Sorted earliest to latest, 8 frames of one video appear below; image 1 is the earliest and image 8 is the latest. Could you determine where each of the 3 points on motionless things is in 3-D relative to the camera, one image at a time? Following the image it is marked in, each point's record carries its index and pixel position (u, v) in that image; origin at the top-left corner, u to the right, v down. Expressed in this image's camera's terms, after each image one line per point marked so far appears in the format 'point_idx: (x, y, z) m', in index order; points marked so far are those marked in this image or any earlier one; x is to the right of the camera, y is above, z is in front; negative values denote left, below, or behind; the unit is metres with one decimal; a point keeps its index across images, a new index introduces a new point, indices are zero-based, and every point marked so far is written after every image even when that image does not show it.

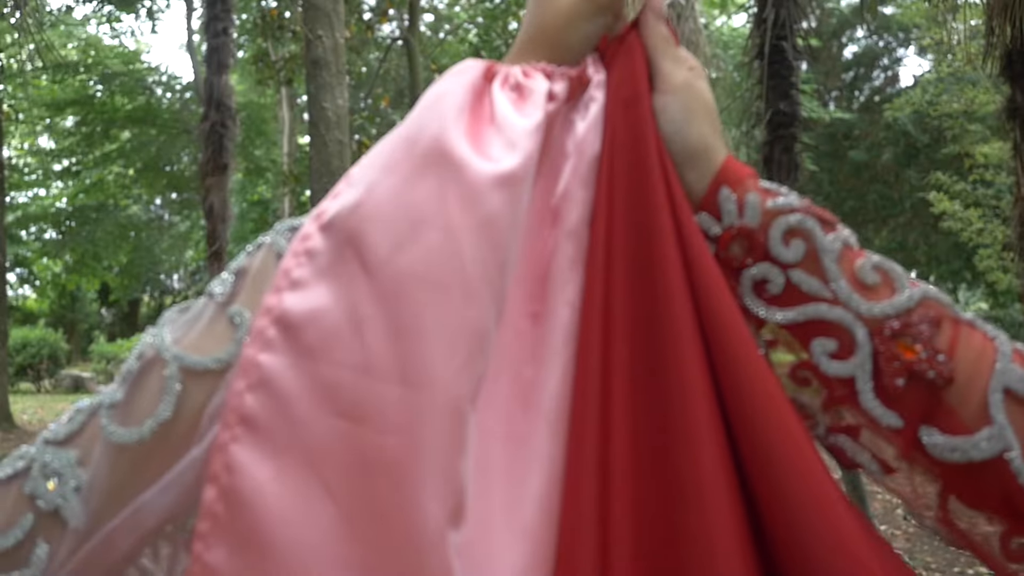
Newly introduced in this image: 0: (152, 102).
0: (-4.7, +2.4, +14.5) m
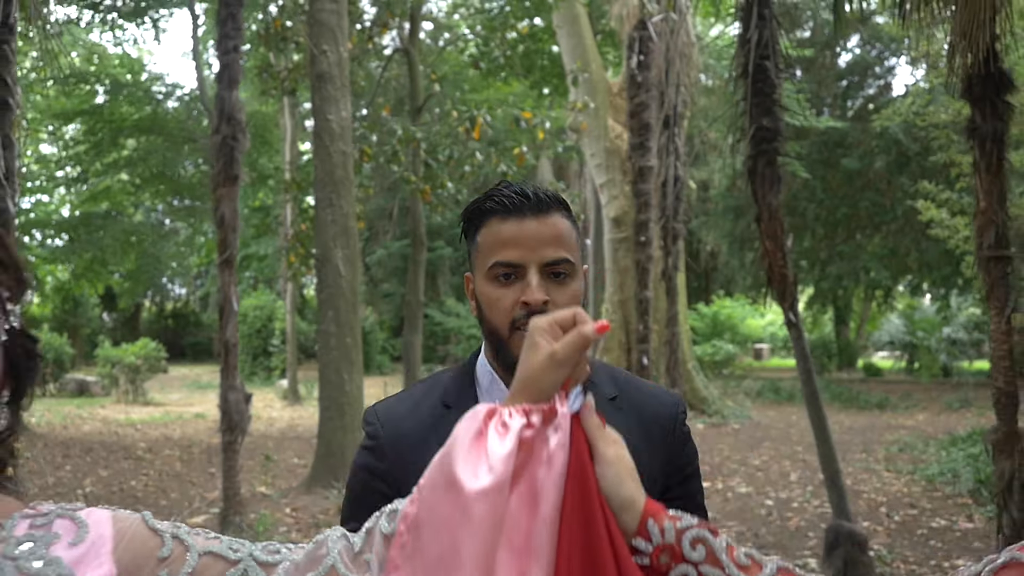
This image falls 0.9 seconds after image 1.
0: (-4.7, +2.4, +14.9) m
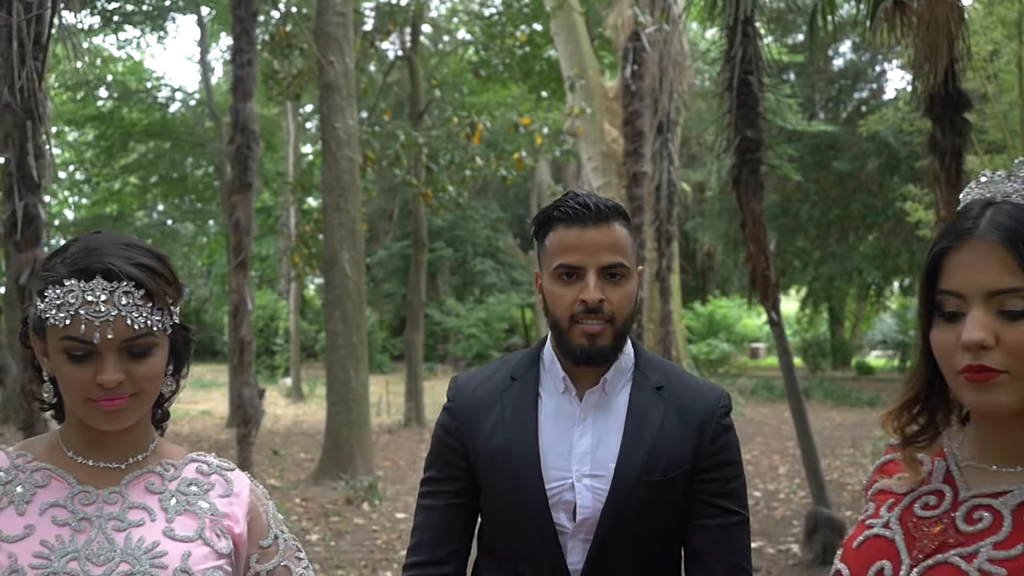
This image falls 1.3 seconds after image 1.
0: (-4.7, +2.4, +15.3) m
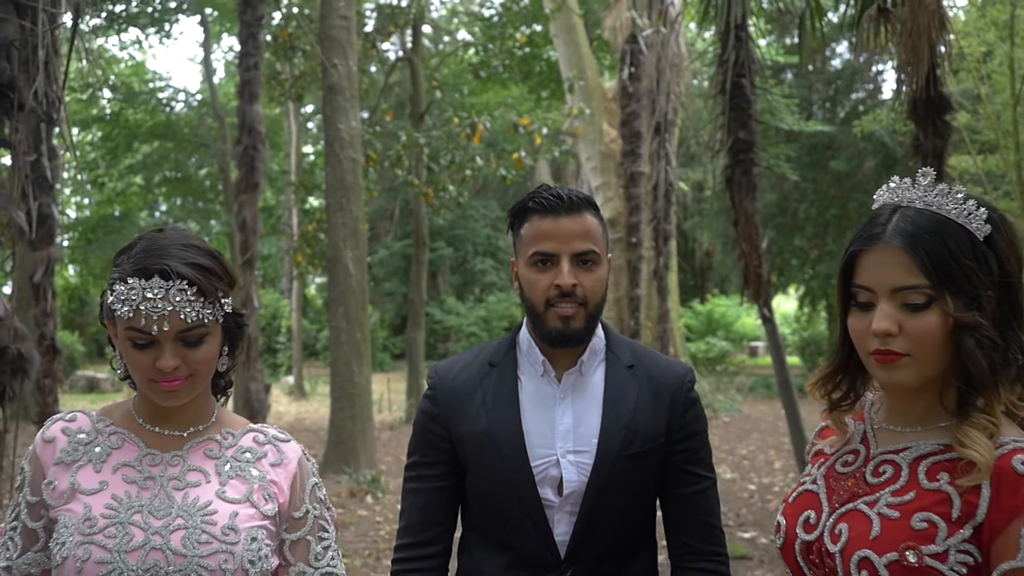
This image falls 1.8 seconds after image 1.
0: (-4.7, +2.4, +15.5) m
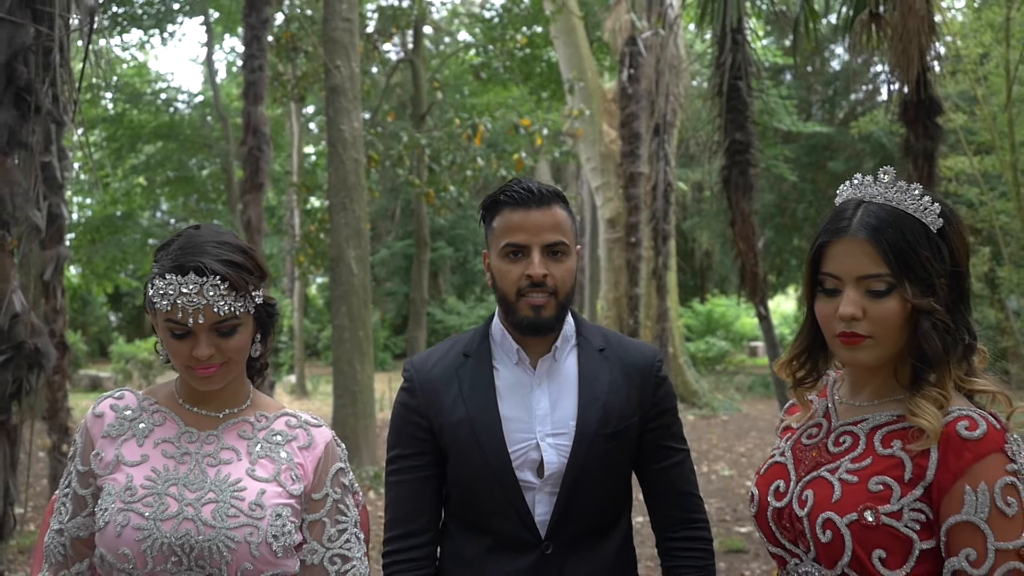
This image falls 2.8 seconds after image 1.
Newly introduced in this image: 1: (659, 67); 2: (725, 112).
0: (-4.7, +2.4, +15.7) m
1: (+1.4, +2.1, +10.6) m
2: (+1.5, +1.2, +7.7) m
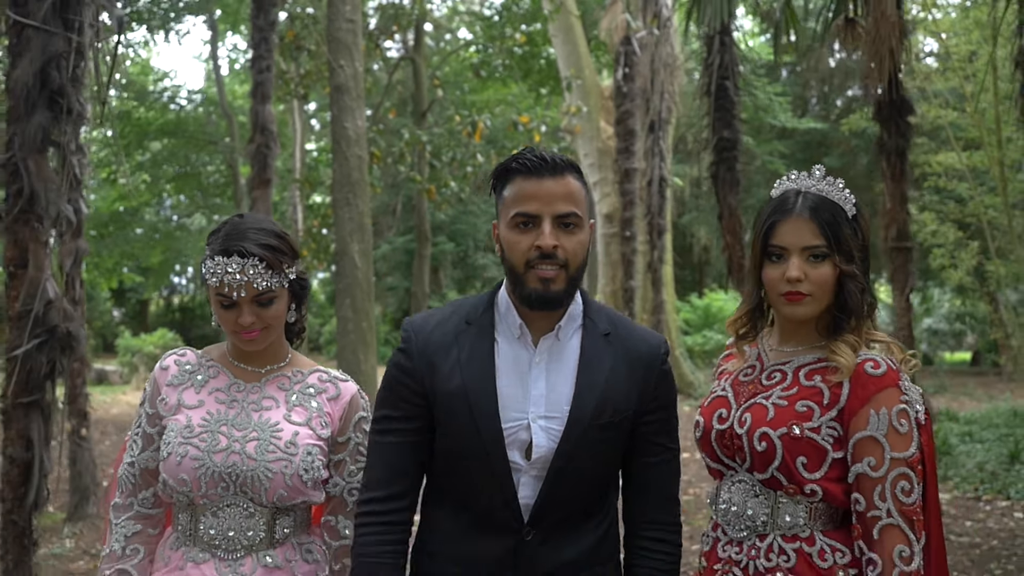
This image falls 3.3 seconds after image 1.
0: (-4.7, +2.5, +16.0) m
1: (+1.4, +2.2, +10.9) m
2: (+1.4, +1.3, +8.0) m
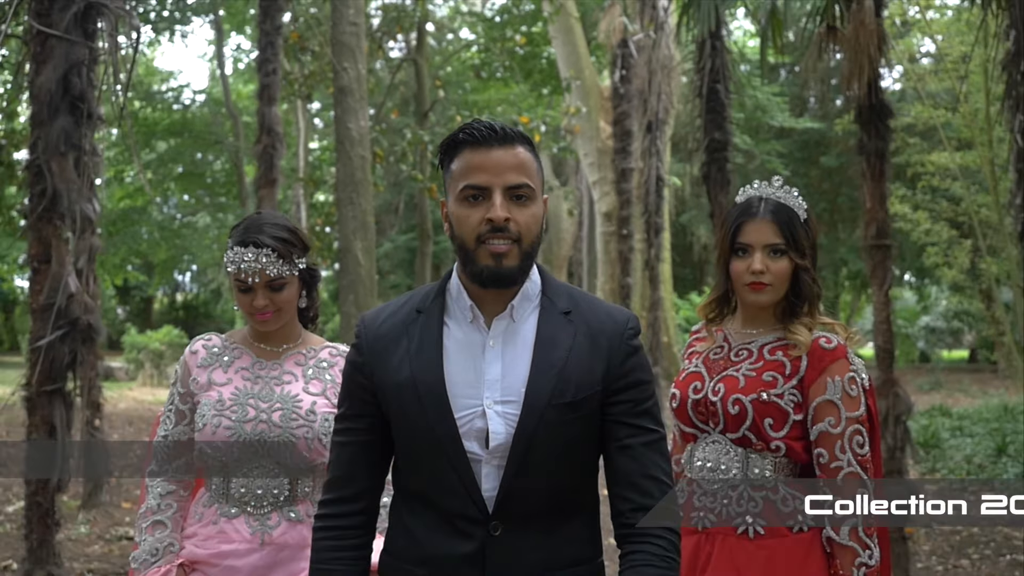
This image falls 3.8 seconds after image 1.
0: (-4.7, +2.5, +16.3) m
1: (+1.4, +2.2, +11.2) m
2: (+1.4, +1.3, +8.3) m
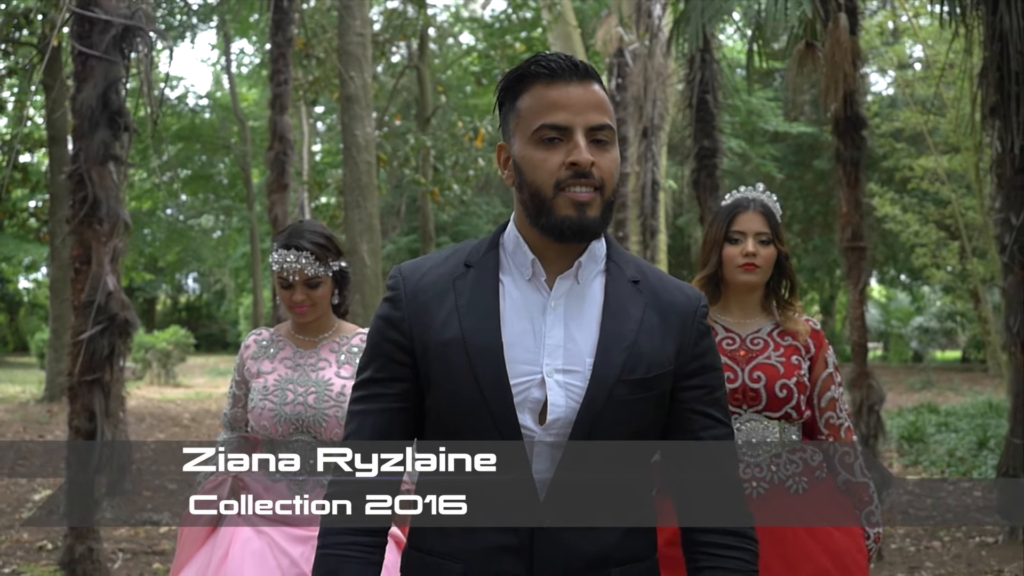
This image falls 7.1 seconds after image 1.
0: (-4.7, +2.5, +16.8) m
1: (+1.4, +2.2, +11.7) m
2: (+1.4, +1.3, +8.8) m
